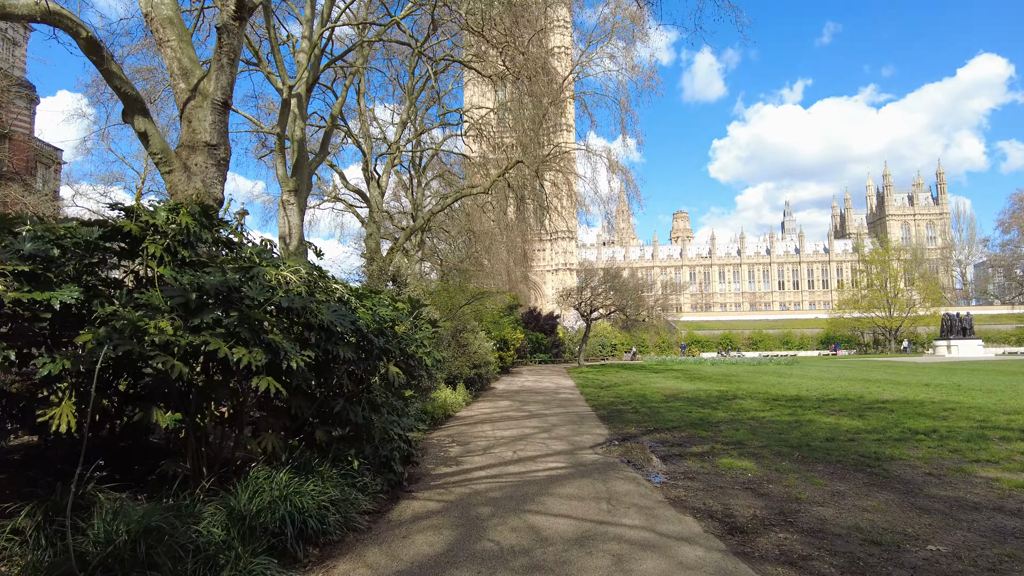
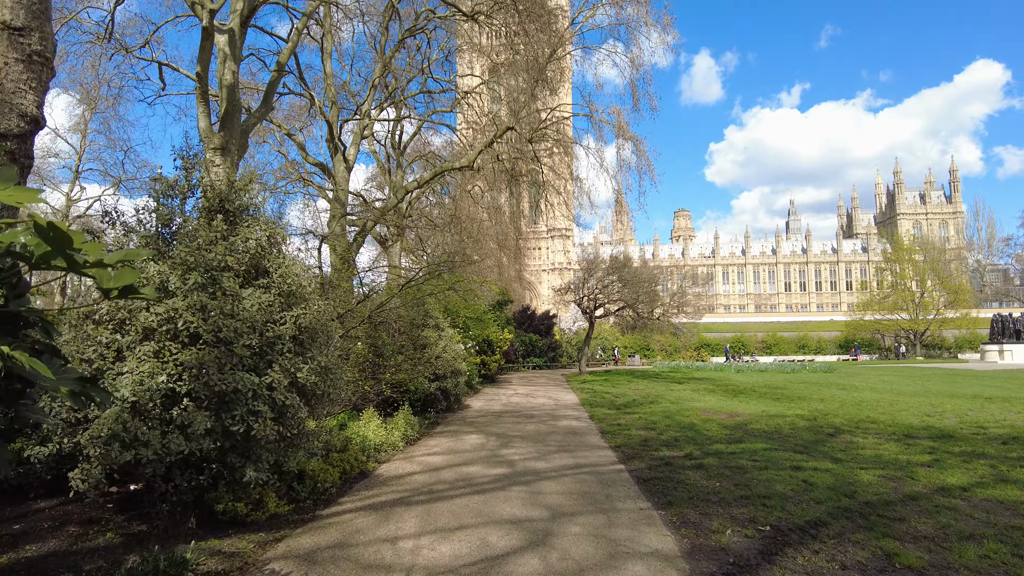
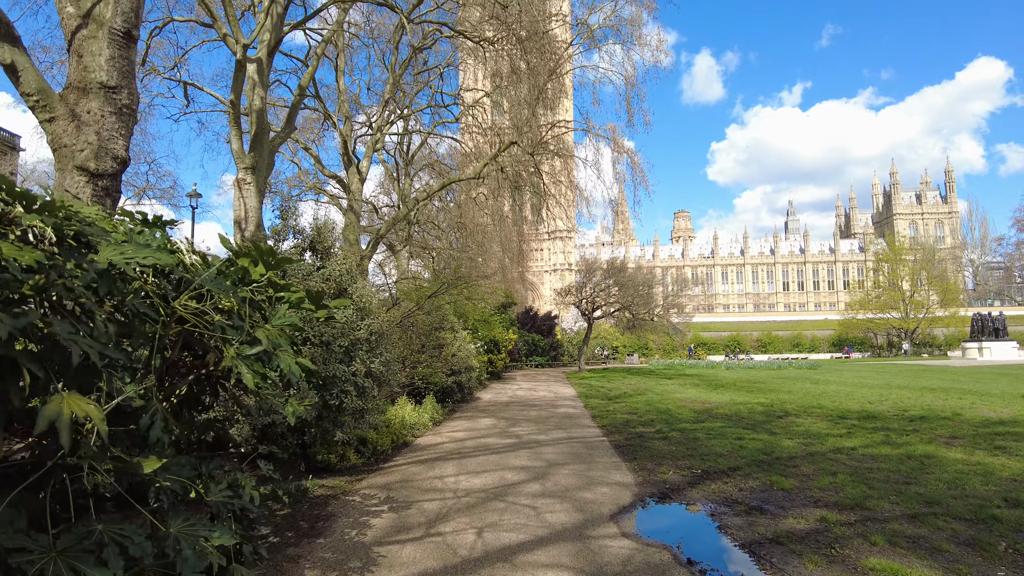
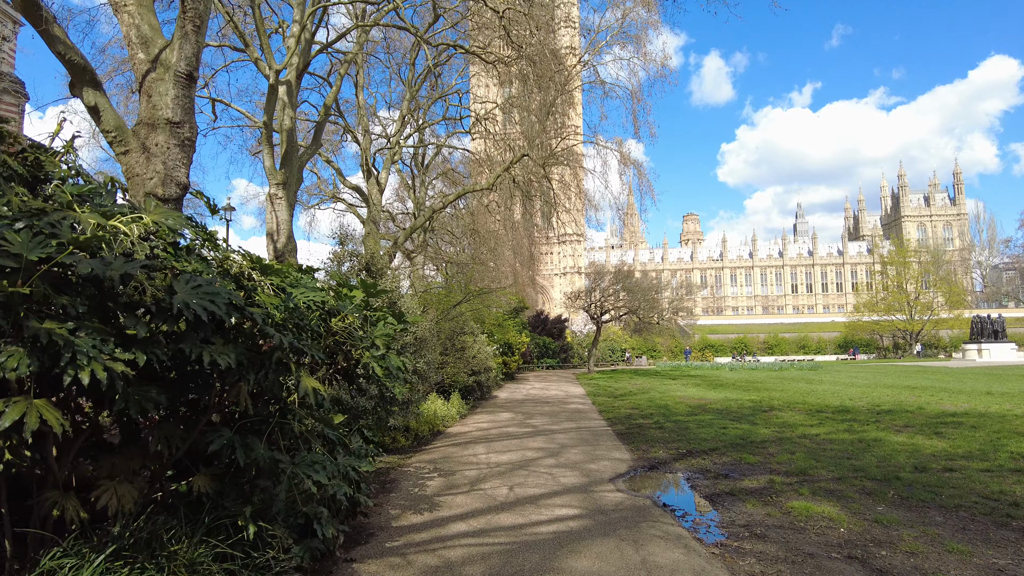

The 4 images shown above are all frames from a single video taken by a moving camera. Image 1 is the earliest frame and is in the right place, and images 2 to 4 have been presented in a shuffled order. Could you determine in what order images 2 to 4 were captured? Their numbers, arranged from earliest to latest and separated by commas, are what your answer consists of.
4, 3, 2
